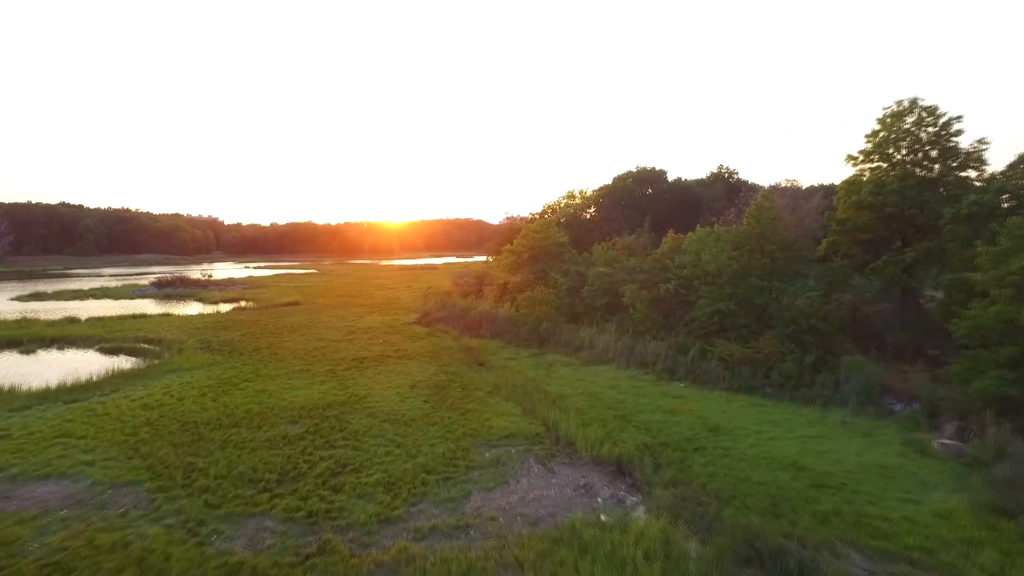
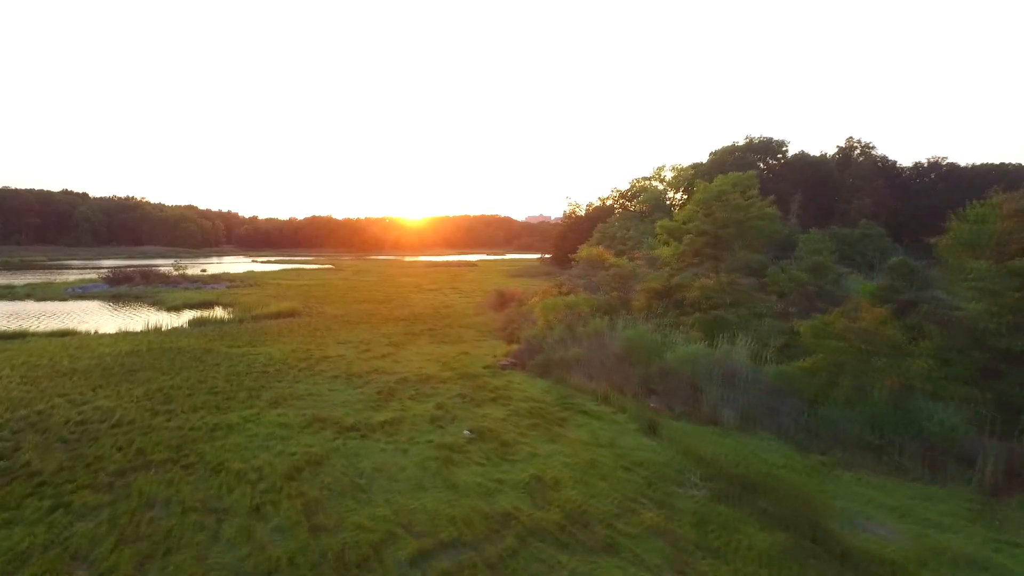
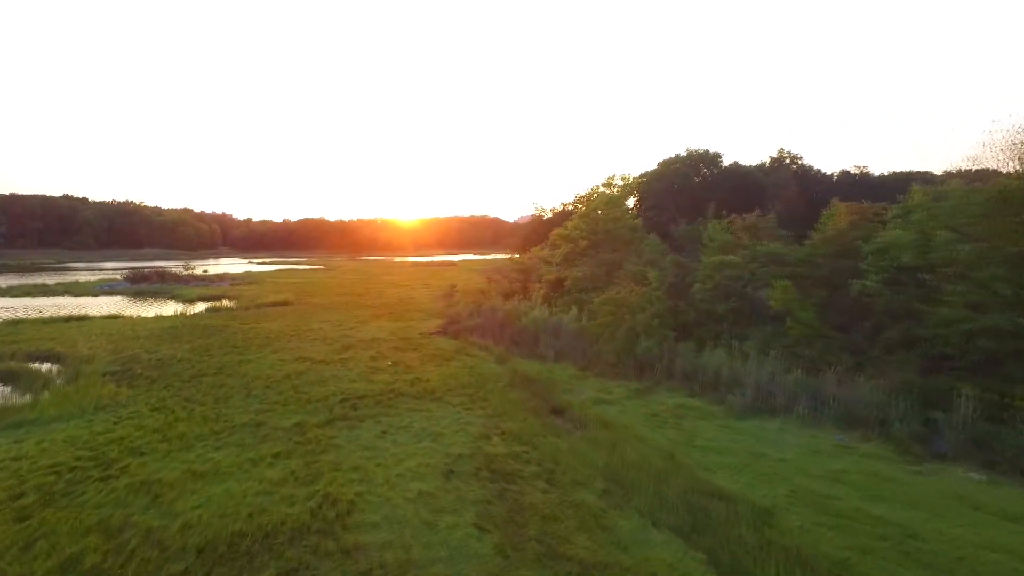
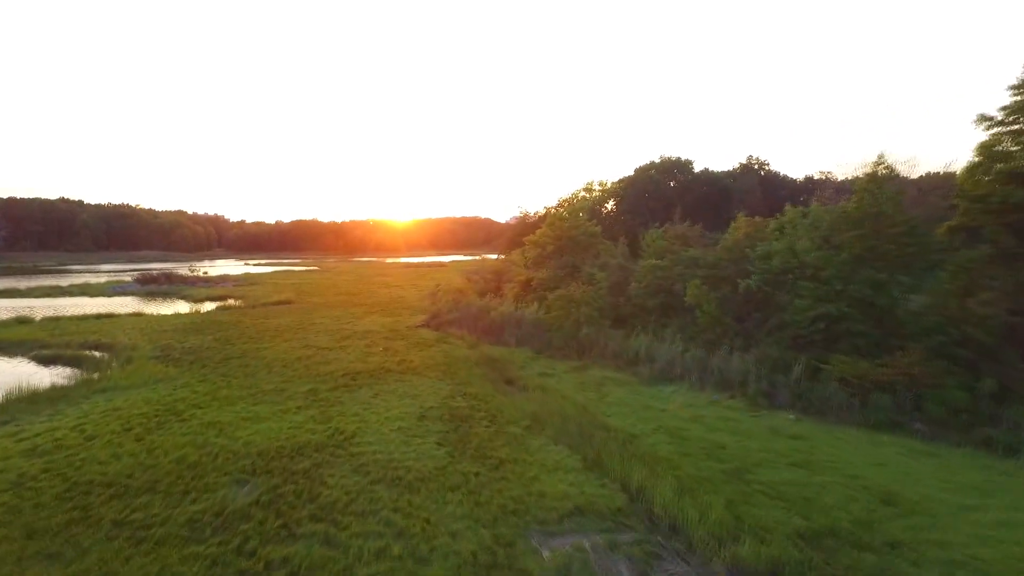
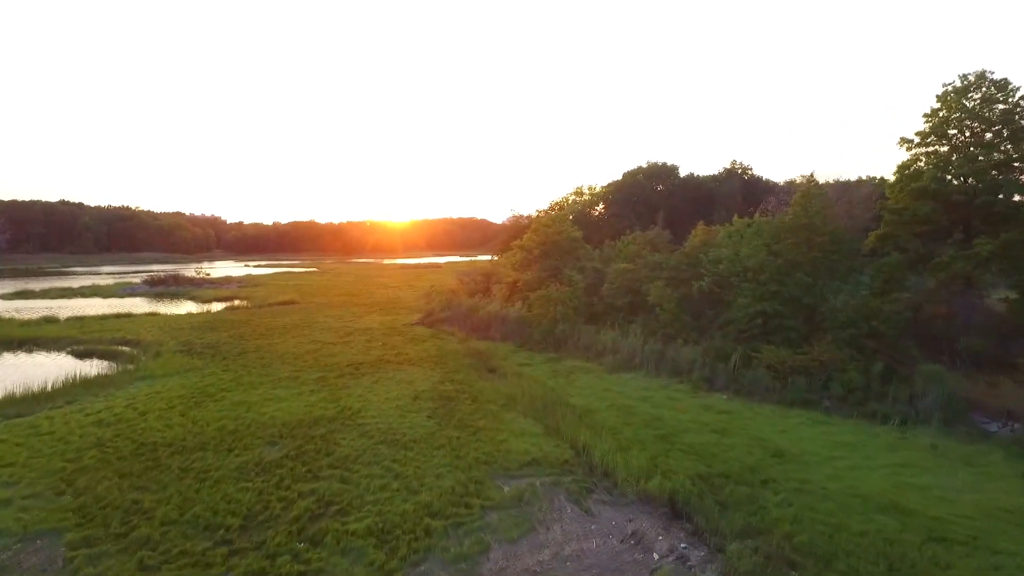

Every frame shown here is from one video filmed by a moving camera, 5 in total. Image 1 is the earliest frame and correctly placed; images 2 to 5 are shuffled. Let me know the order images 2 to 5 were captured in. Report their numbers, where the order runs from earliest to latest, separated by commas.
5, 4, 3, 2
